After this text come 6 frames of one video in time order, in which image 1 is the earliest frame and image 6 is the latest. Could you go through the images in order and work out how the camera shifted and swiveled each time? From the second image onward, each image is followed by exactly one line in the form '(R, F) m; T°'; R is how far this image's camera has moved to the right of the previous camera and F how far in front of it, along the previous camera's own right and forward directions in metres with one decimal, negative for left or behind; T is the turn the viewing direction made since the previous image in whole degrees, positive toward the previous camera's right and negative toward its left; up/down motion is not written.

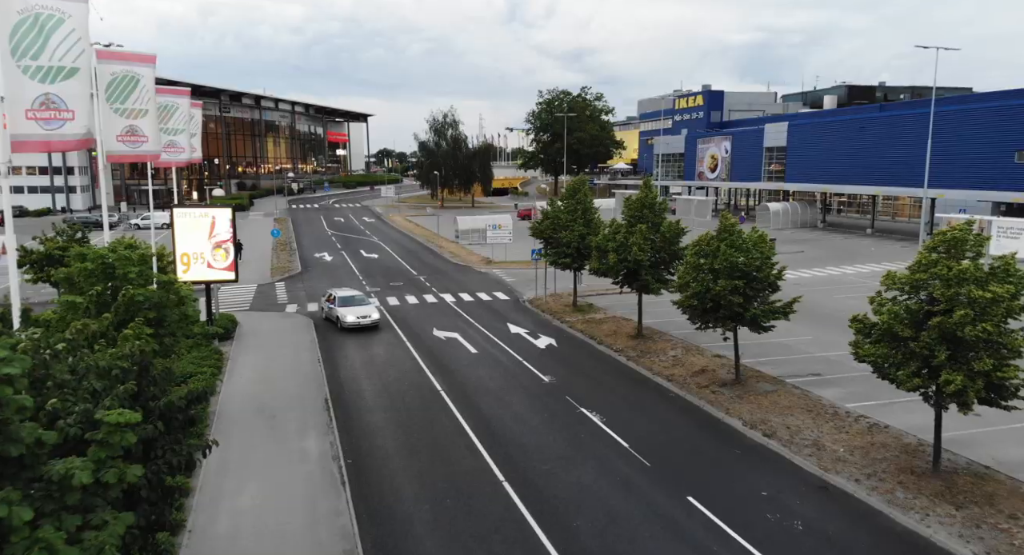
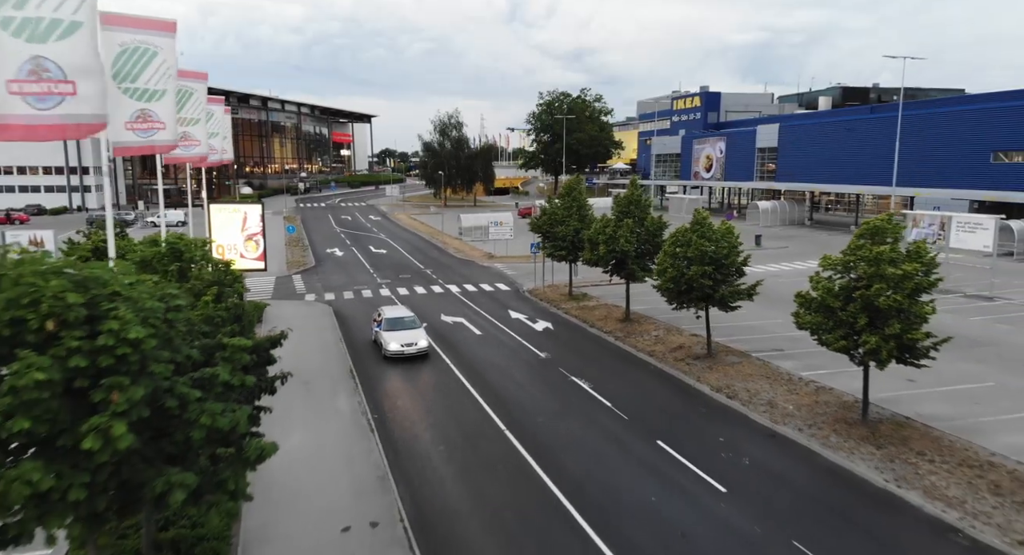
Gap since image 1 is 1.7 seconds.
(0.0, -2.6) m; 0°
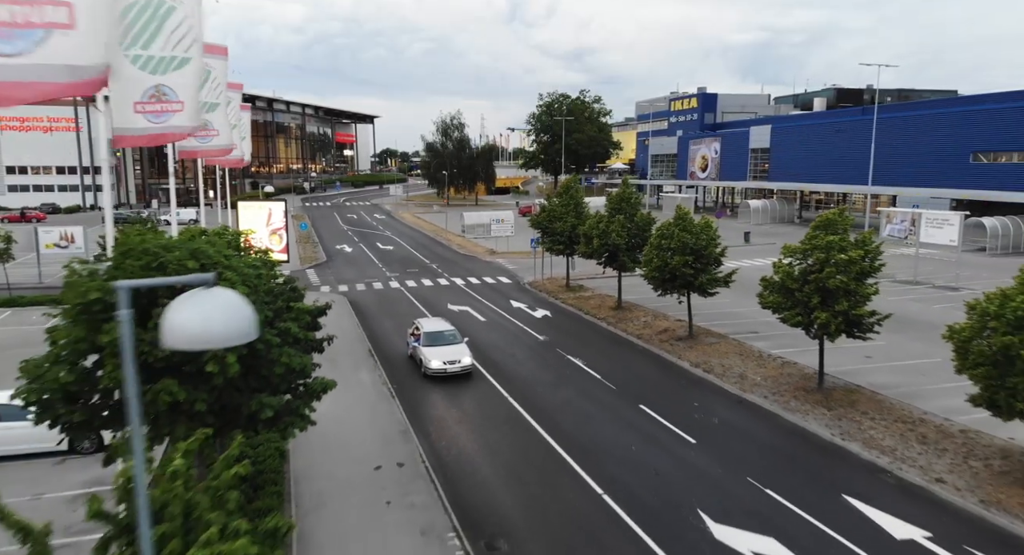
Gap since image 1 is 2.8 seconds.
(-0.1, -2.3) m; 0°
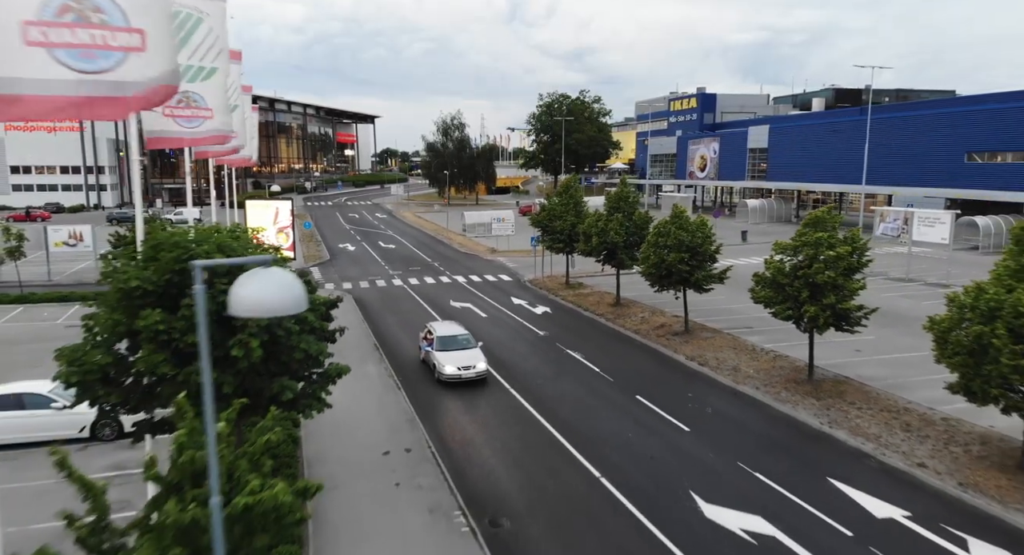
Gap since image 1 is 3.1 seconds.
(0.0, -0.7) m; 0°
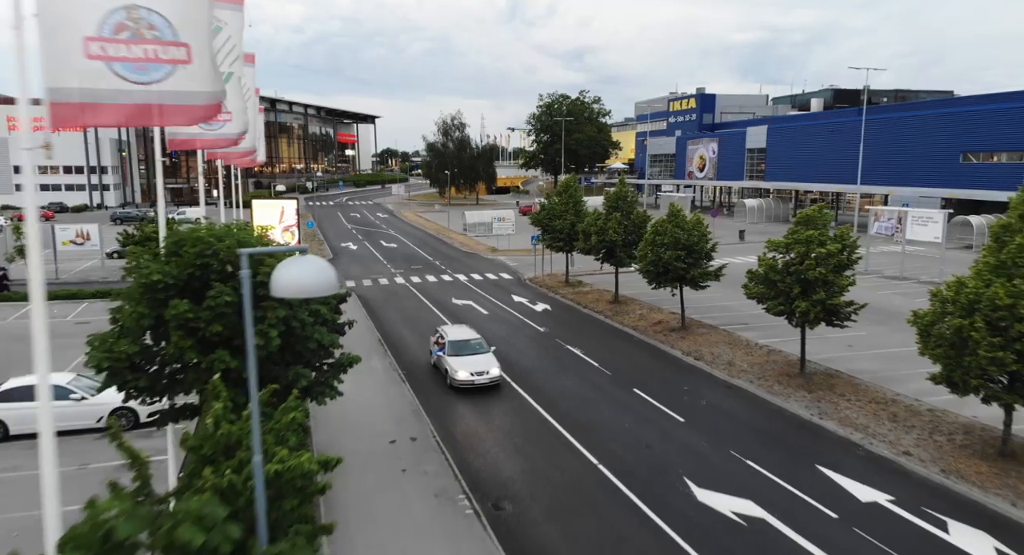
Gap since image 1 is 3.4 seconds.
(0.0, -0.6) m; 0°
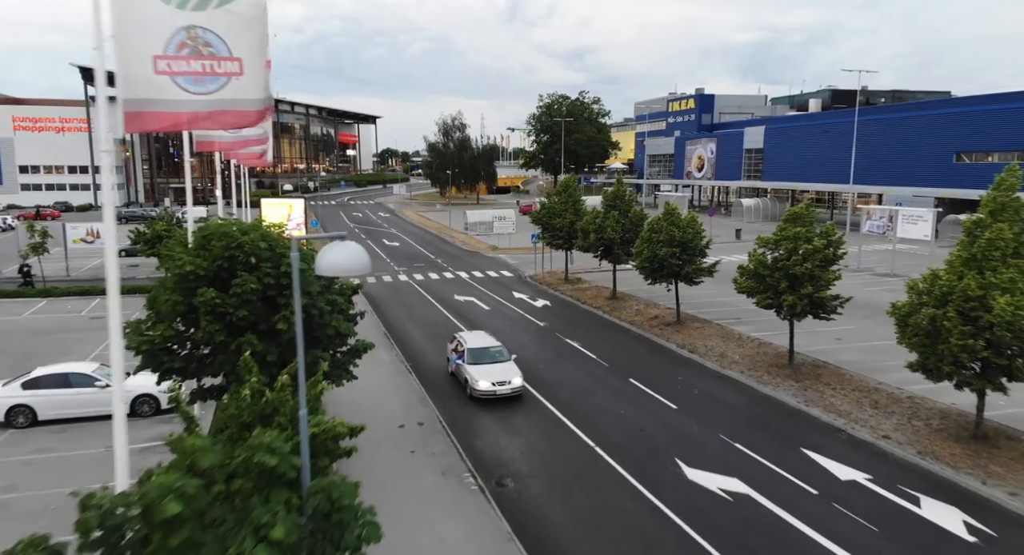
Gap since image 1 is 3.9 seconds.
(0.0, -0.9) m; 0°
